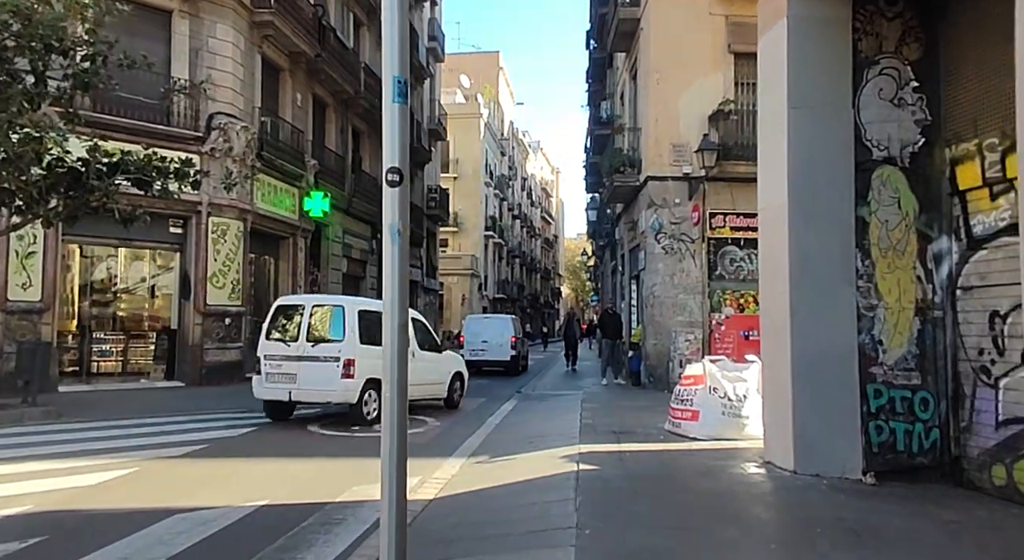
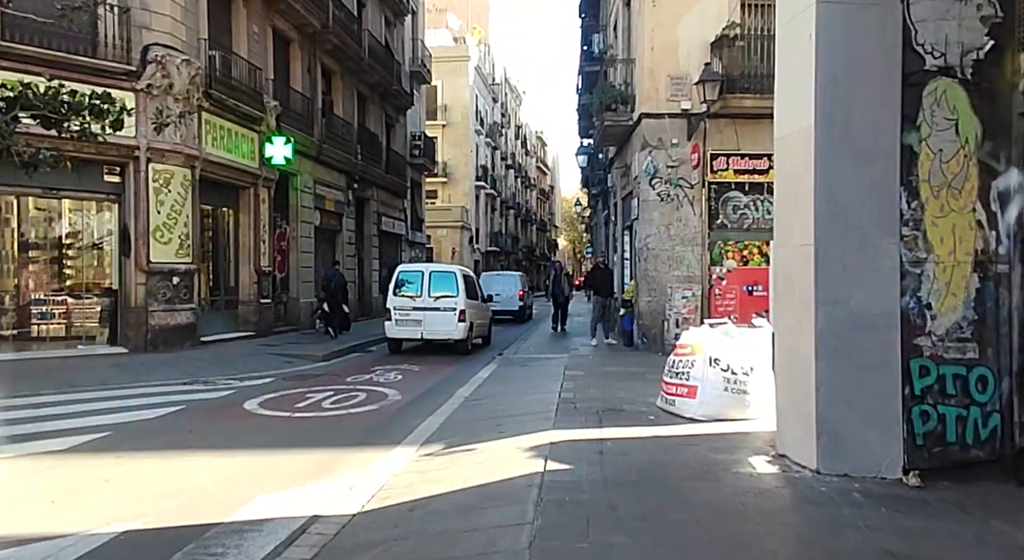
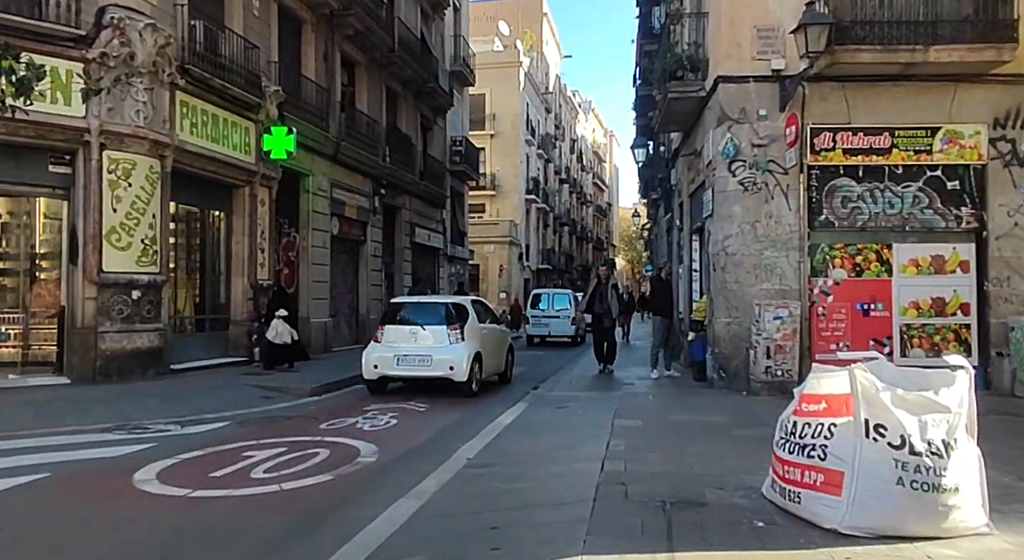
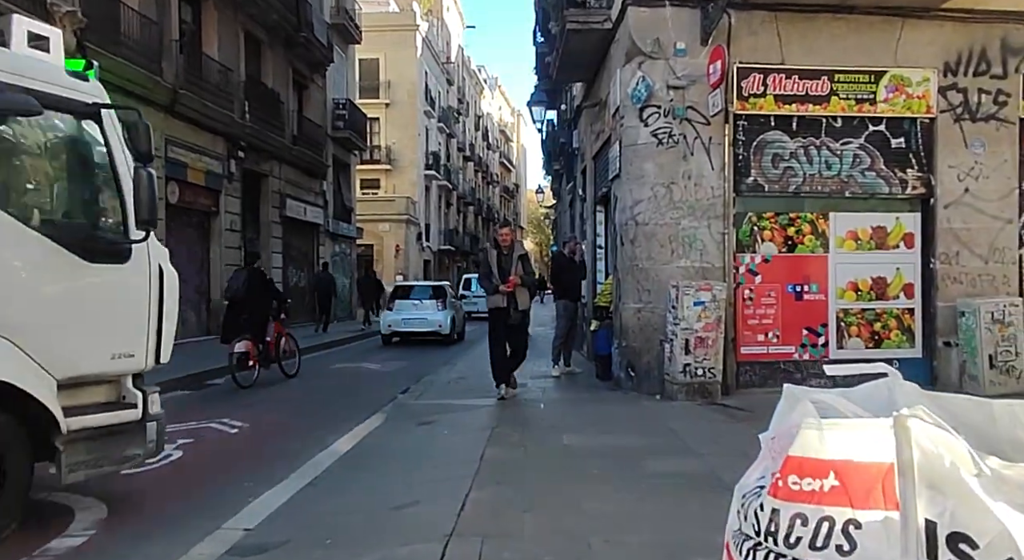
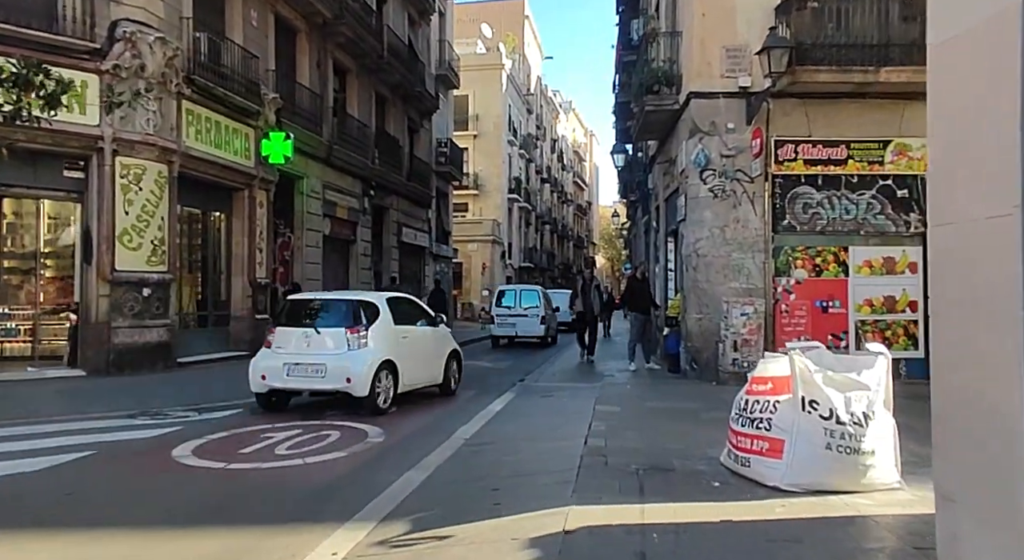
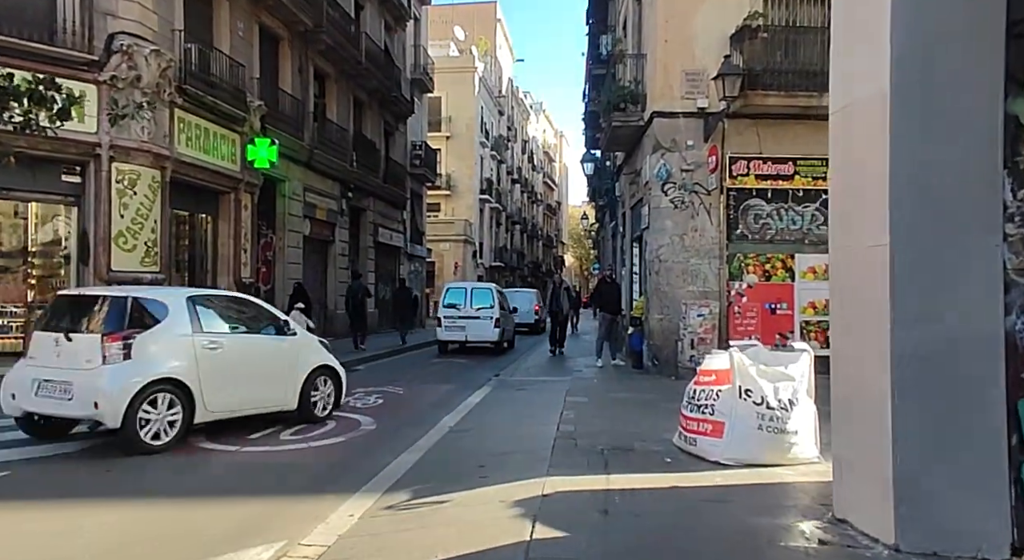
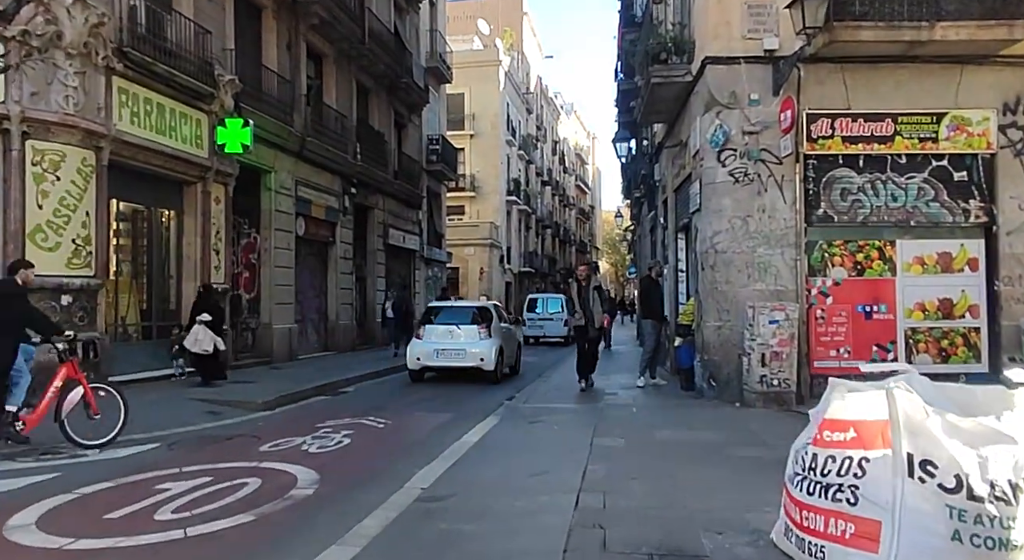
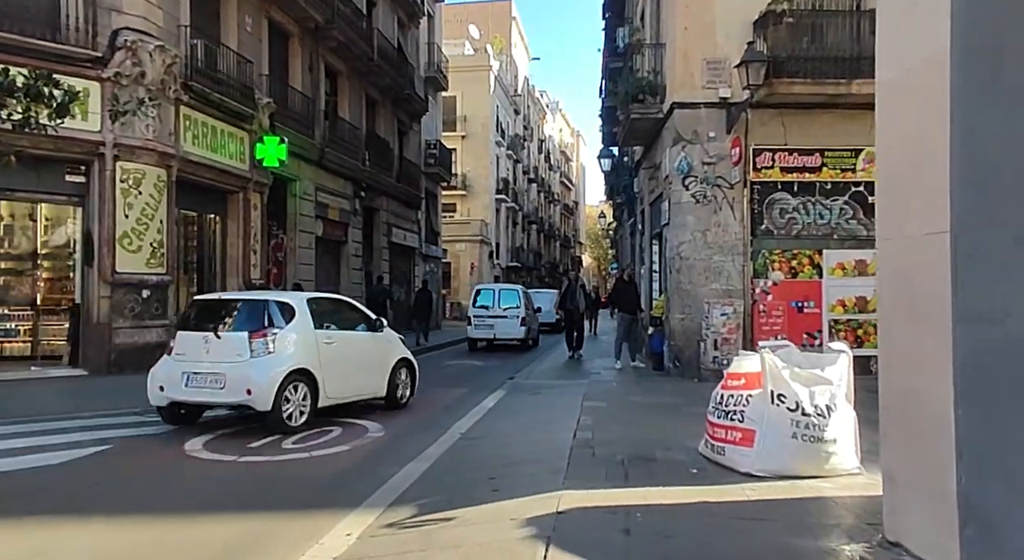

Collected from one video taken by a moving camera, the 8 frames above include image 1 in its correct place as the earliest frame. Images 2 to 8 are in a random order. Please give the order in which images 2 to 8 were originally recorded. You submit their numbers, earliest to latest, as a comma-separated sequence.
2, 6, 8, 5, 3, 7, 4
